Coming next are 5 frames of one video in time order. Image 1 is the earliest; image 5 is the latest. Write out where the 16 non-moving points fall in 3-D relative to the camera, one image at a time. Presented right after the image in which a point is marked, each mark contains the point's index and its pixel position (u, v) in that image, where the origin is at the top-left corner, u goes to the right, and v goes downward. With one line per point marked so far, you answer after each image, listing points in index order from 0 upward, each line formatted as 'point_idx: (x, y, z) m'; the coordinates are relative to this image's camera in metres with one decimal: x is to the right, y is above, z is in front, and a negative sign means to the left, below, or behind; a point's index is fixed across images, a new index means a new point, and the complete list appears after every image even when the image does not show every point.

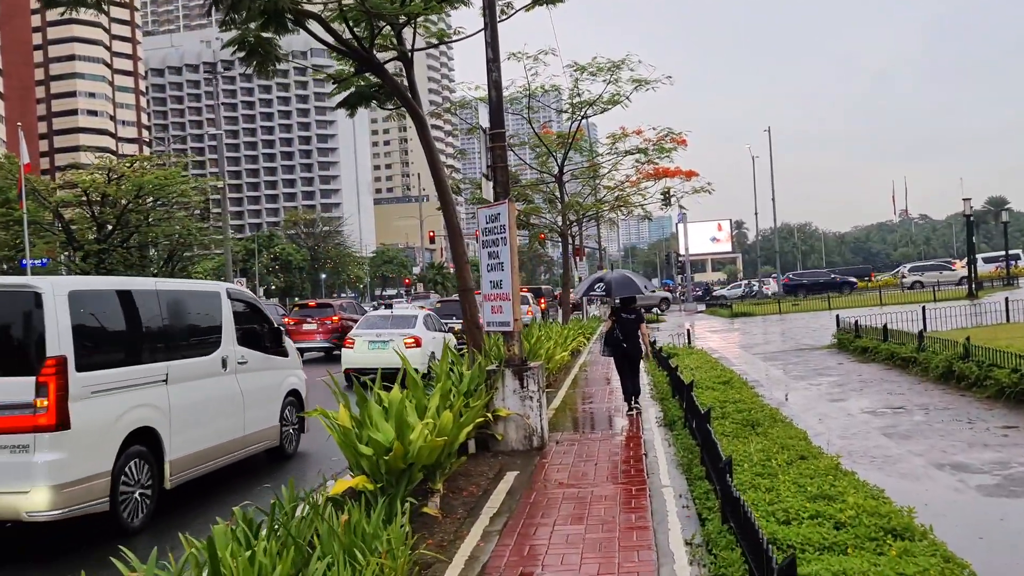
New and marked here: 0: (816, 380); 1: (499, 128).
0: (+5.2, -1.6, +14.8) m
1: (-0.1, +1.7, +9.2) m
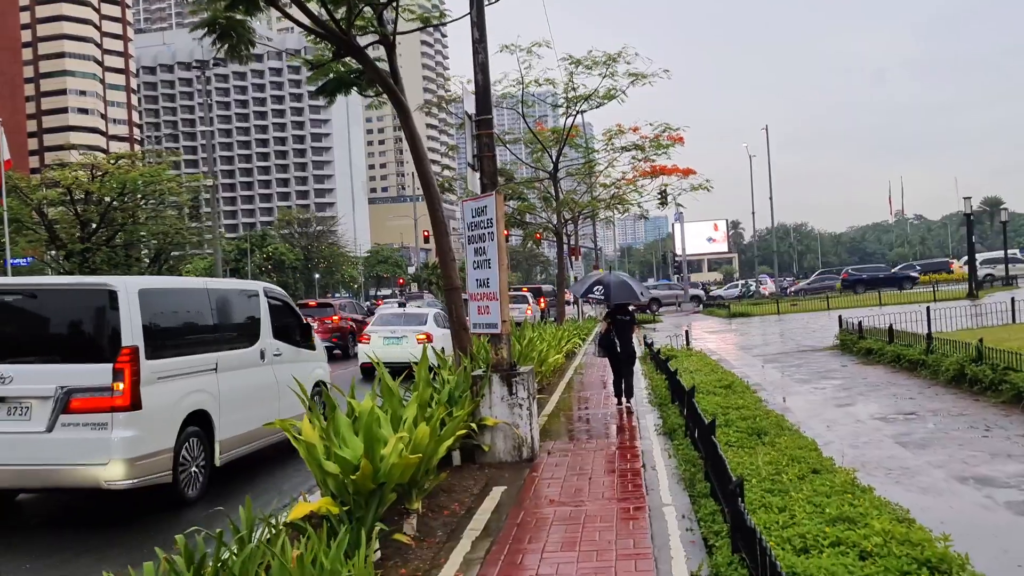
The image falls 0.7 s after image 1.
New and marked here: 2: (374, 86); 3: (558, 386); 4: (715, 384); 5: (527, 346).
0: (+5.0, -1.5, +14.2) m
1: (-0.3, +1.7, +8.6) m
2: (-1.7, +2.5, +10.7) m
3: (+0.8, -1.7, +15.3) m
4: (+2.9, -1.4, +12.6) m
5: (+0.2, -0.9, +12.8) m
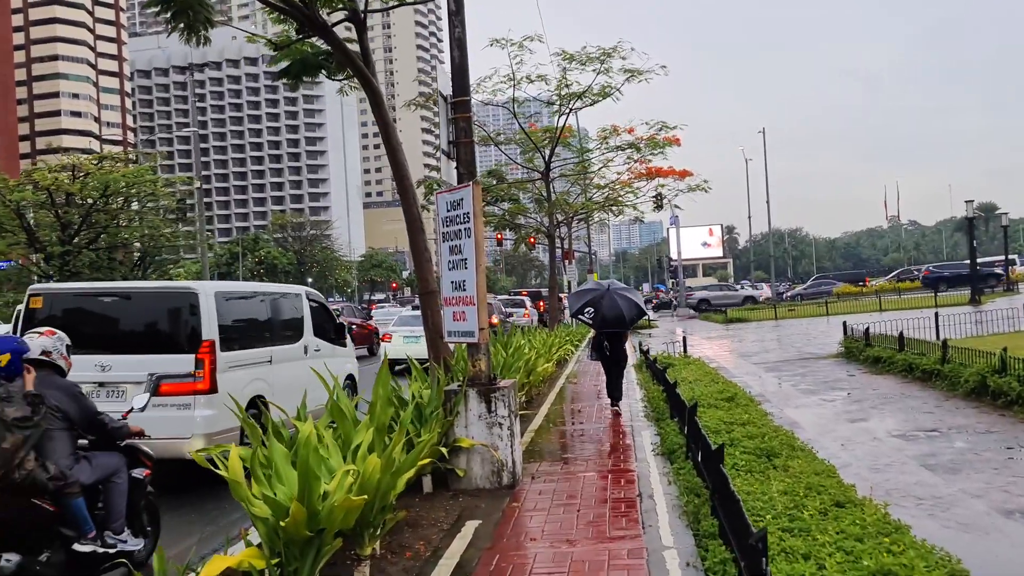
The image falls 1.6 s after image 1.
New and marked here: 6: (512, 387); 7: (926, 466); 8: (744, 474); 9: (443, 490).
0: (+4.8, -1.6, +13.2) m
1: (-0.4, +1.7, +7.6) m
2: (-1.9, +2.4, +9.7) m
3: (+0.6, -1.8, +14.3) m
4: (+2.7, -1.5, +11.6) m
5: (0.0, -0.9, +11.8) m
6: (0.0, -0.9, +7.7) m
7: (+3.9, -1.7, +8.2) m
8: (+1.9, -1.5, +7.1) m
9: (-0.6, -1.7, +7.4) m
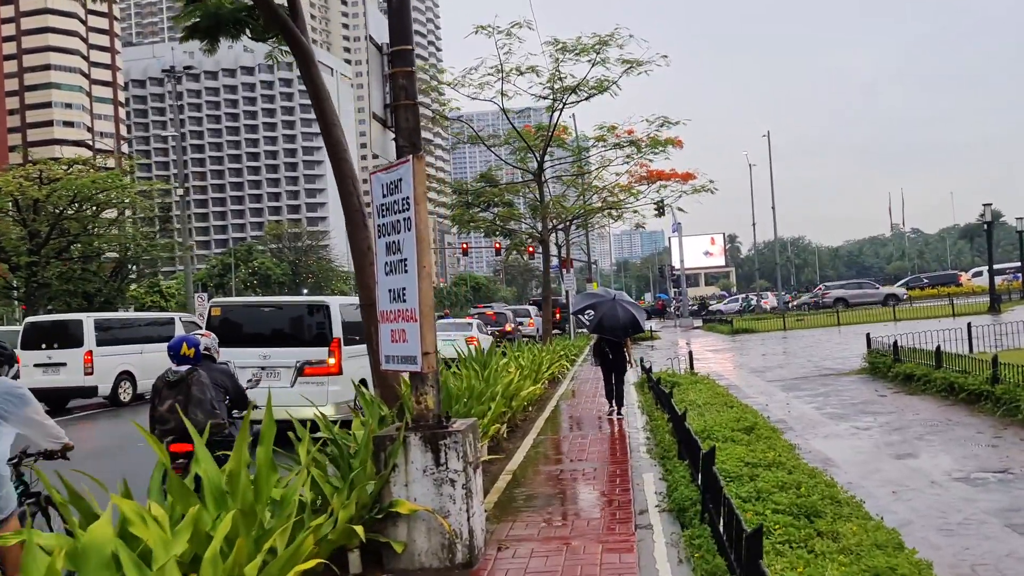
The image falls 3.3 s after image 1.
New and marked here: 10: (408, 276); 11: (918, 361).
0: (+4.6, -1.7, +11.4) m
1: (-0.7, +1.6, +5.8) m
2: (-2.2, +2.3, +7.9) m
3: (+0.3, -1.9, +12.4) m
4: (+2.5, -1.5, +9.7) m
5: (-0.3, -1.0, +9.9) m
6: (-0.3, -0.9, +5.8) m
7: (+3.6, -1.7, +6.3) m
8: (+1.6, -1.6, +5.2) m
9: (-0.9, -1.8, +5.5) m
10: (-0.7, +0.1, +5.6) m
11: (+6.8, -1.2, +14.6) m
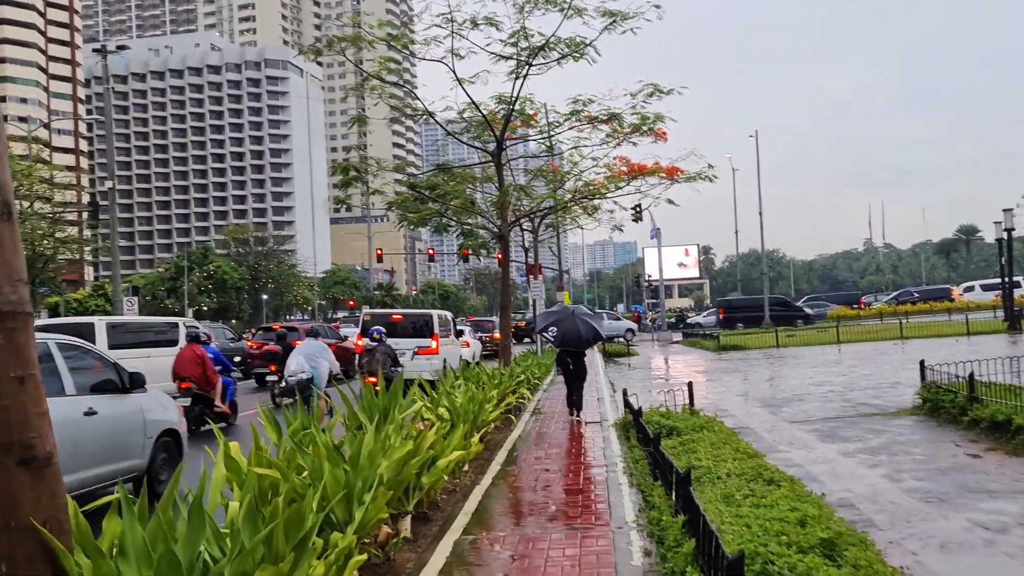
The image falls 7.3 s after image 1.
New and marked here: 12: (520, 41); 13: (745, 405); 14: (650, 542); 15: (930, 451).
0: (+3.8, -1.8, +7.1) m
1: (-1.2, +1.7, +1.4) m
2: (-2.7, +2.4, +3.5) m
3: (-0.4, -2.0, +8.1) m
4: (+1.8, -1.6, +5.4) m
5: (-0.9, -1.0, +5.6) m
6: (-0.8, -0.9, +1.4) m
7: (+3.1, -1.8, +2.1) m
8: (+1.1, -1.5, +0.9) m
9: (-1.4, -1.7, +1.1) m
10: (-1.2, +0.1, +1.2) m
11: (+6.0, -1.4, +10.5) m
12: (+0.1, +5.0, +17.3) m
13: (+4.2, -2.2, +15.7) m
14: (+1.0, -1.8, +6.3) m
15: (+4.7, -1.8, +9.8) m
